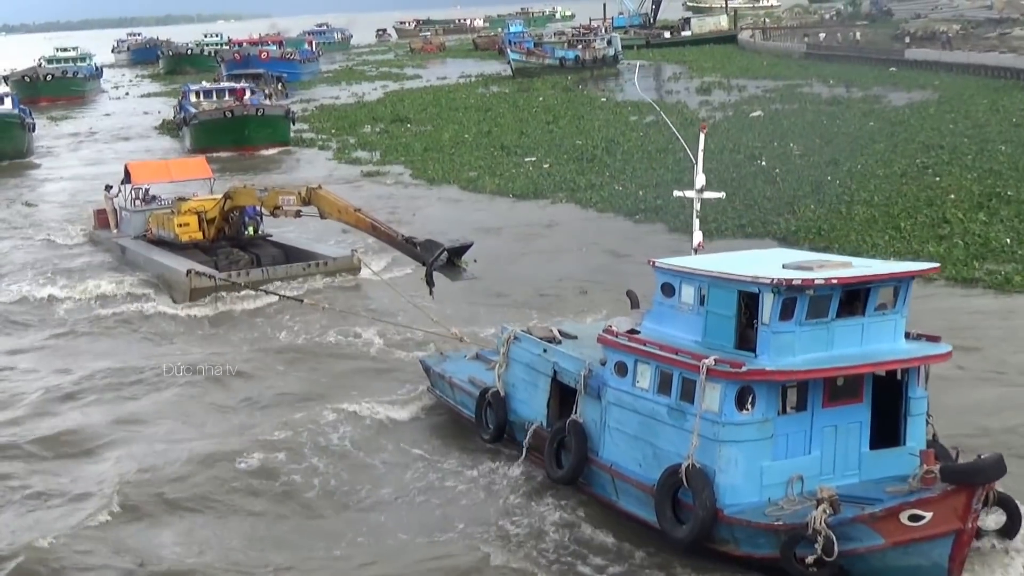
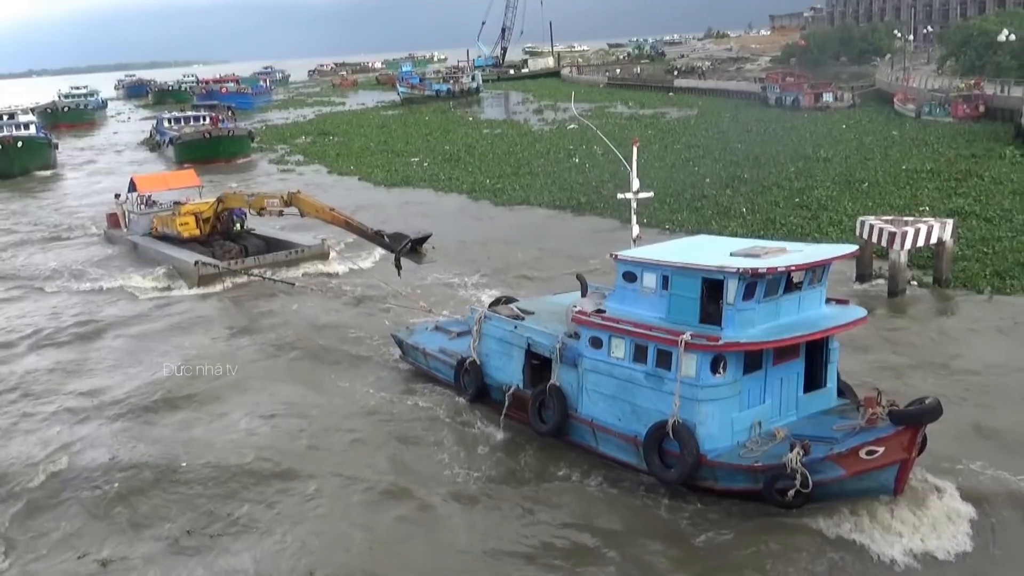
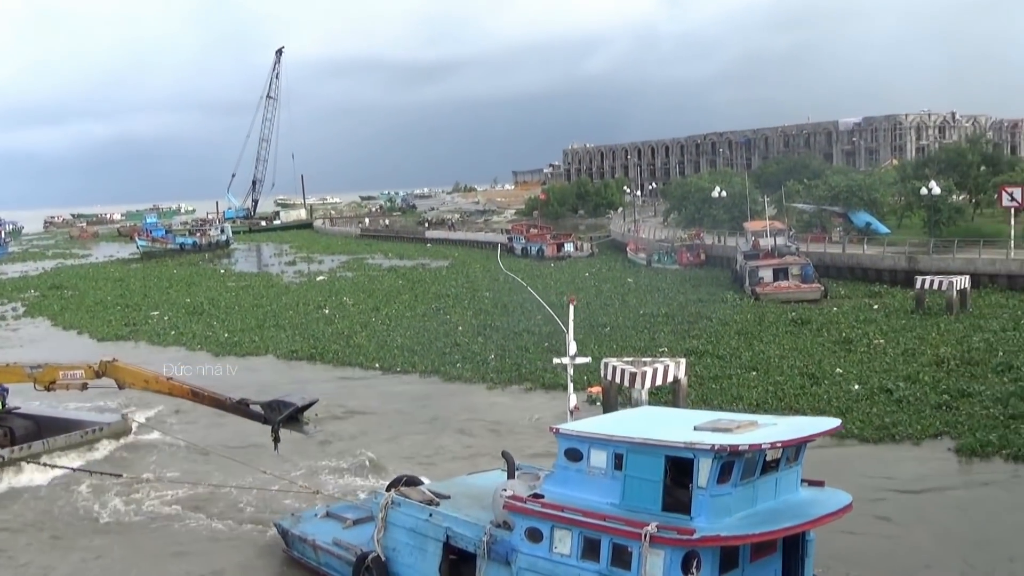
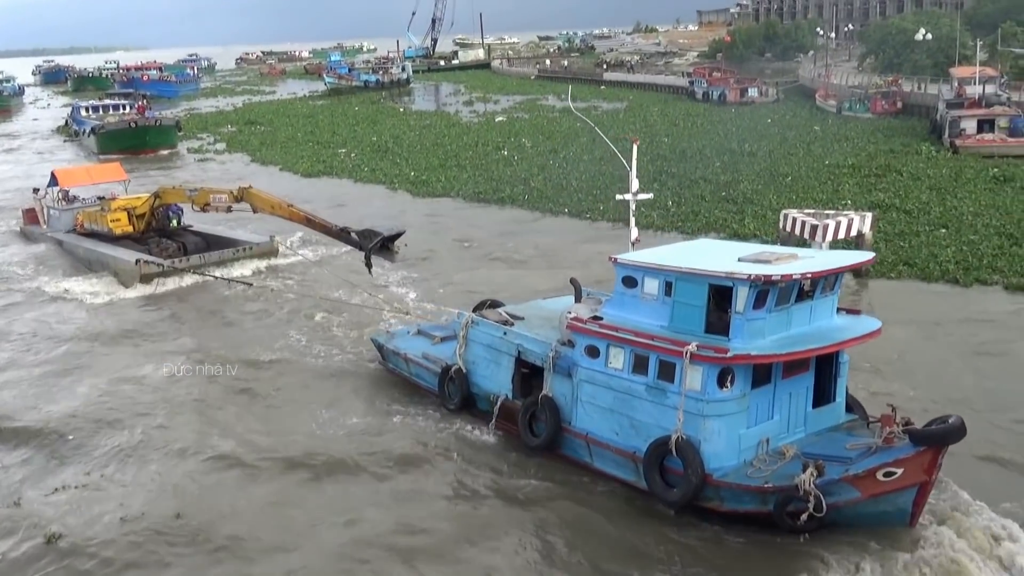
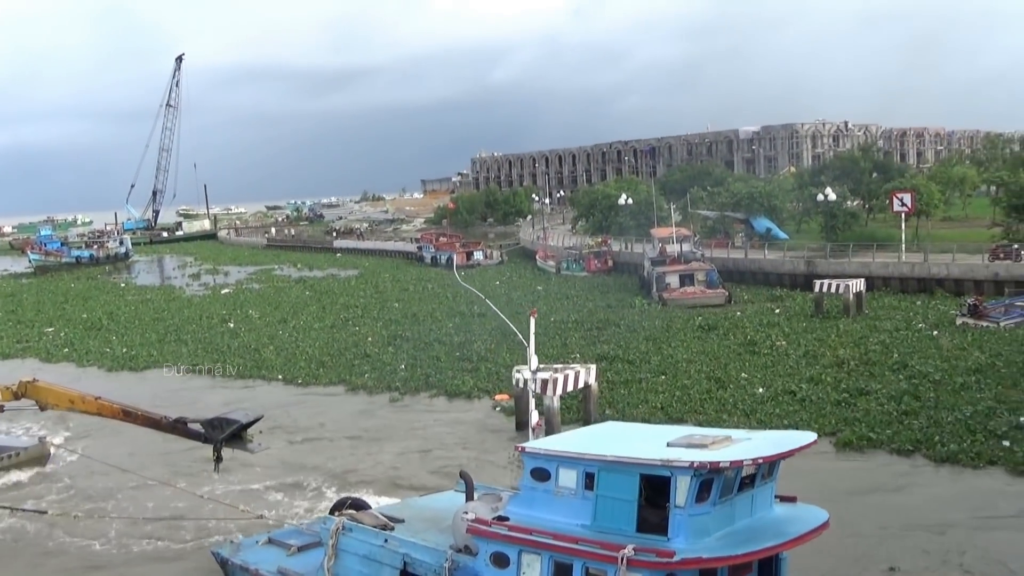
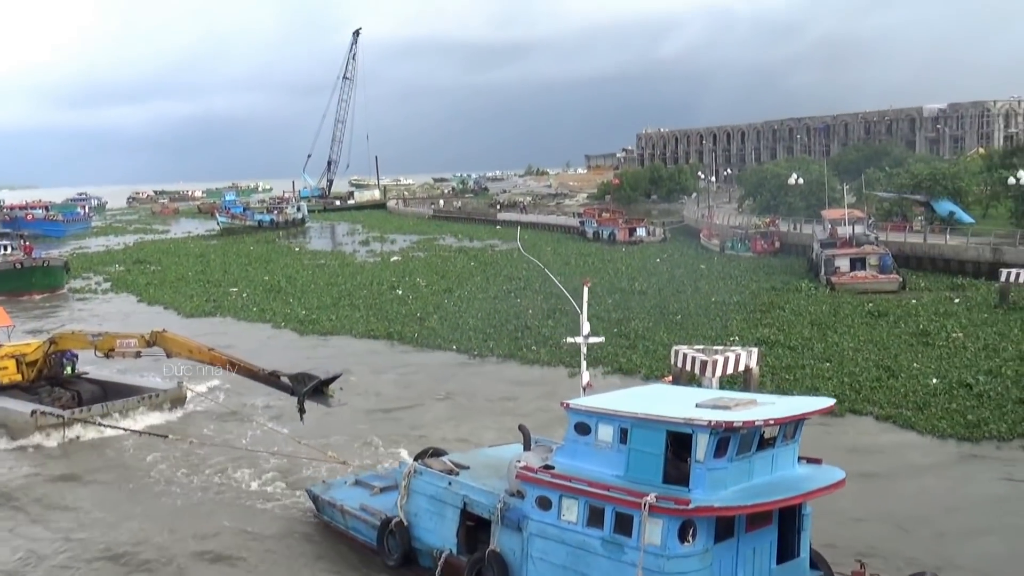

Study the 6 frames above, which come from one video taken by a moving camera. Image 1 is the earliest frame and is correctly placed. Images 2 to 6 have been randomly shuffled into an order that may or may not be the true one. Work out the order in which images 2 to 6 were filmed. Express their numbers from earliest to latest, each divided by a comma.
2, 4, 6, 3, 5
